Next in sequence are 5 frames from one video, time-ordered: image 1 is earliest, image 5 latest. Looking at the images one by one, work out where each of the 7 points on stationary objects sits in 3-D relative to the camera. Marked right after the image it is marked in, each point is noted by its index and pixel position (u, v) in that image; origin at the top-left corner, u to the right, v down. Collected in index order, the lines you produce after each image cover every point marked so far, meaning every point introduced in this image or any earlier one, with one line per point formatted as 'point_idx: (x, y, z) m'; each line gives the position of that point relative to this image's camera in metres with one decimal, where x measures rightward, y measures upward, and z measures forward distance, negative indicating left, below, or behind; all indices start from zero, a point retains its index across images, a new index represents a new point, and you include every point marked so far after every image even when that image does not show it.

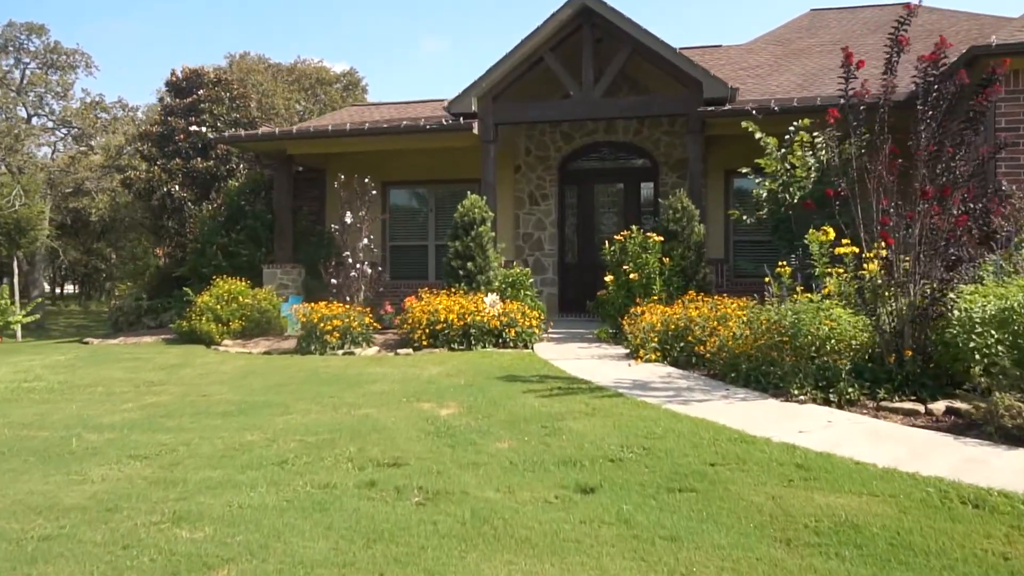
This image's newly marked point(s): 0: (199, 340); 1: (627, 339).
0: (-5.2, -0.9, +13.6) m
1: (+1.4, -0.6, +9.9) m
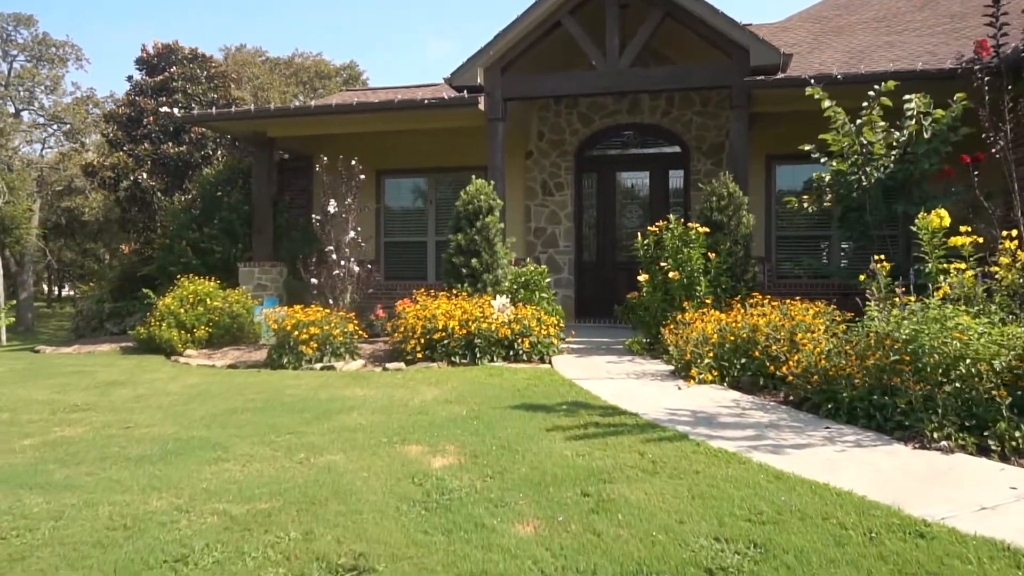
0: (-5.1, -0.9, +11.7) m
1: (+1.5, -0.6, +7.9) m
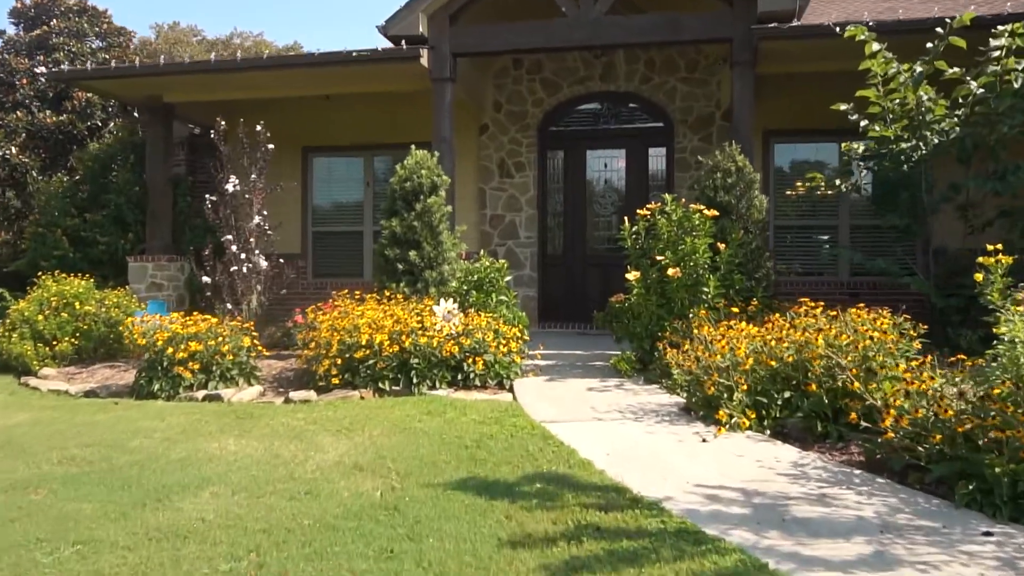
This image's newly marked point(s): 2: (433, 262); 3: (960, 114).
0: (-5.6, -0.9, +9.1) m
1: (+1.2, -0.6, +5.7) m
2: (-0.8, +0.3, +8.2) m
3: (+3.7, +1.5, +6.8) m
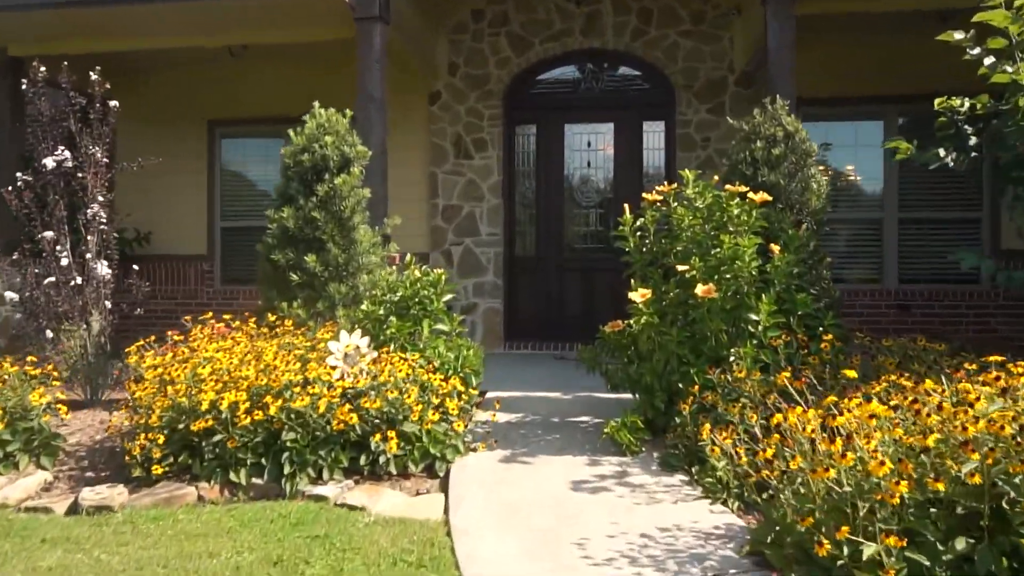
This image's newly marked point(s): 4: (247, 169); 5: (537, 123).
0: (-6.0, -1.0, +6.4) m
1: (+0.9, -0.8, +3.2) m
2: (-1.2, +0.1, +5.6) m
3: (+3.4, +1.3, +4.3) m
4: (-3.1, +1.4, +9.4) m
5: (+0.3, +1.8, +9.0) m
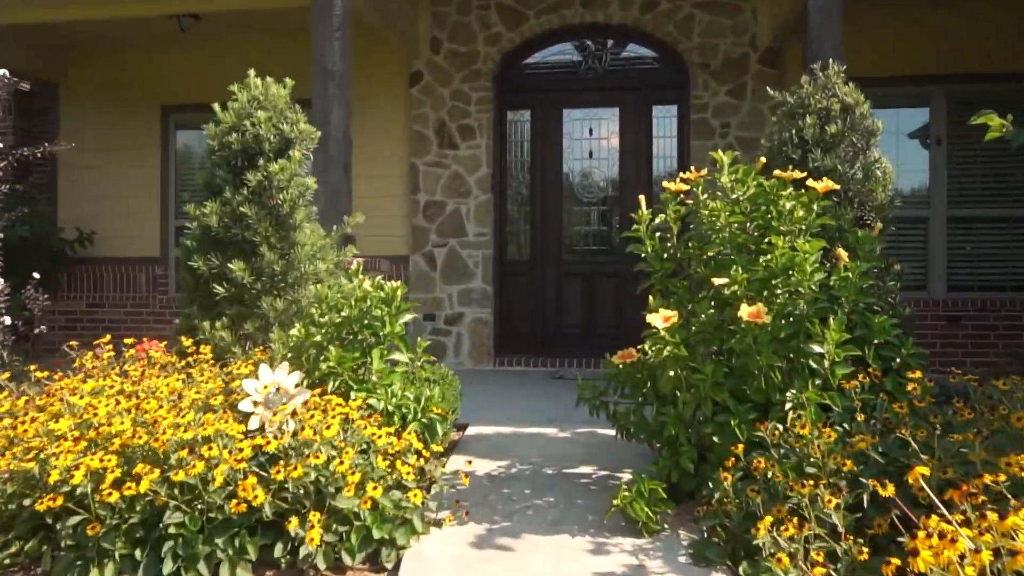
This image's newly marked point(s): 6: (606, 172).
0: (-6.1, -1.1, +5.2) m
1: (+0.8, -0.9, +2.0) m
2: (-1.3, 0.0, +4.4) m
3: (+3.3, +1.2, +3.1) m
4: (-3.2, +1.3, +8.2) m
5: (+0.2, +1.8, +7.8) m
6: (+0.9, +1.1, +7.6) m
